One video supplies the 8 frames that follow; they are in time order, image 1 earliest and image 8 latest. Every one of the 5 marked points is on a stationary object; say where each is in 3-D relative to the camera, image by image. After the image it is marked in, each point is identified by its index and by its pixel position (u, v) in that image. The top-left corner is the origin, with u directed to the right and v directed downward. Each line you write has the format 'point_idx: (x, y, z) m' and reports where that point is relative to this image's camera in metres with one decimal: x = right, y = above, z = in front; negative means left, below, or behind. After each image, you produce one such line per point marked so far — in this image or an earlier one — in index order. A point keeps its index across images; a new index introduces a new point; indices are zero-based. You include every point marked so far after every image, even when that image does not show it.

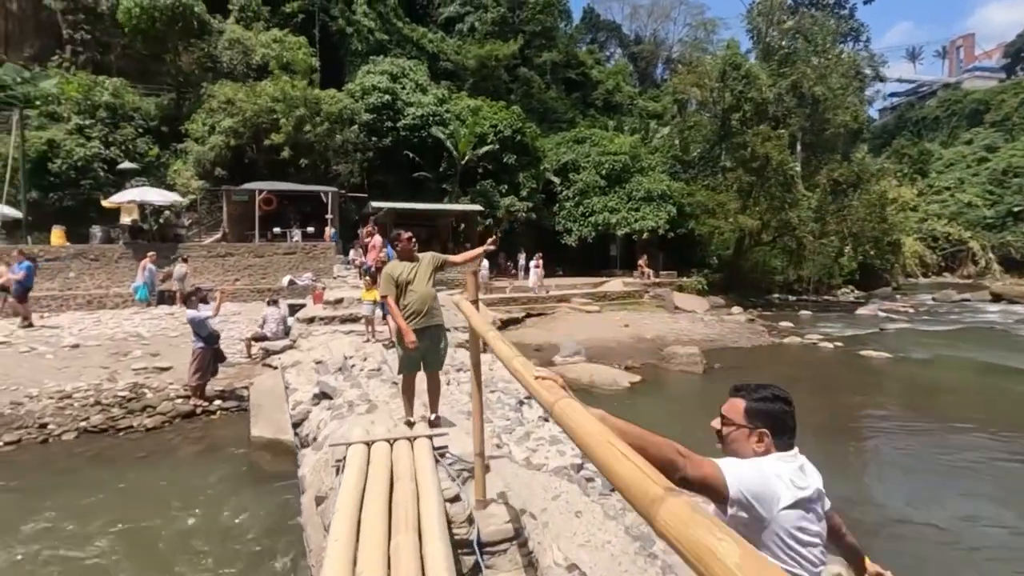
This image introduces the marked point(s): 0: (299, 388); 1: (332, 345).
0: (-3.1, -1.5, +7.8) m
1: (-3.5, -1.2, +10.7) m
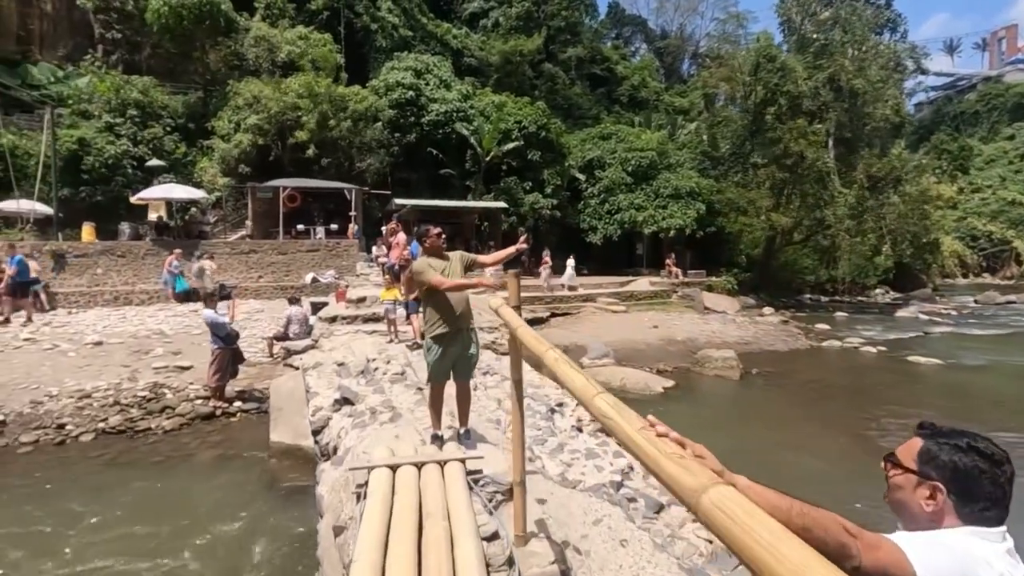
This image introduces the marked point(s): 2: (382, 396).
0: (-2.7, -1.4, +7.5) m
1: (-3.0, -1.2, +10.3) m
2: (-1.6, -1.4, +6.8) m
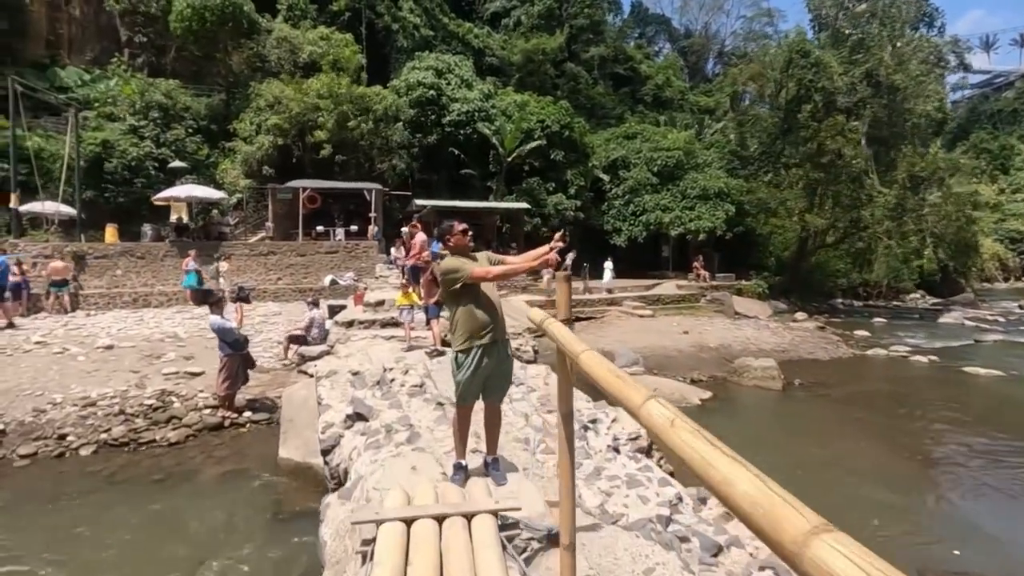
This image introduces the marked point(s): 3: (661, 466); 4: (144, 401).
0: (-2.3, -1.5, +6.9) m
1: (-2.5, -1.2, +9.7) m
2: (-1.3, -1.4, +6.2) m
3: (+1.9, -2.3, +6.9) m
4: (-5.8, -1.8, +8.5) m
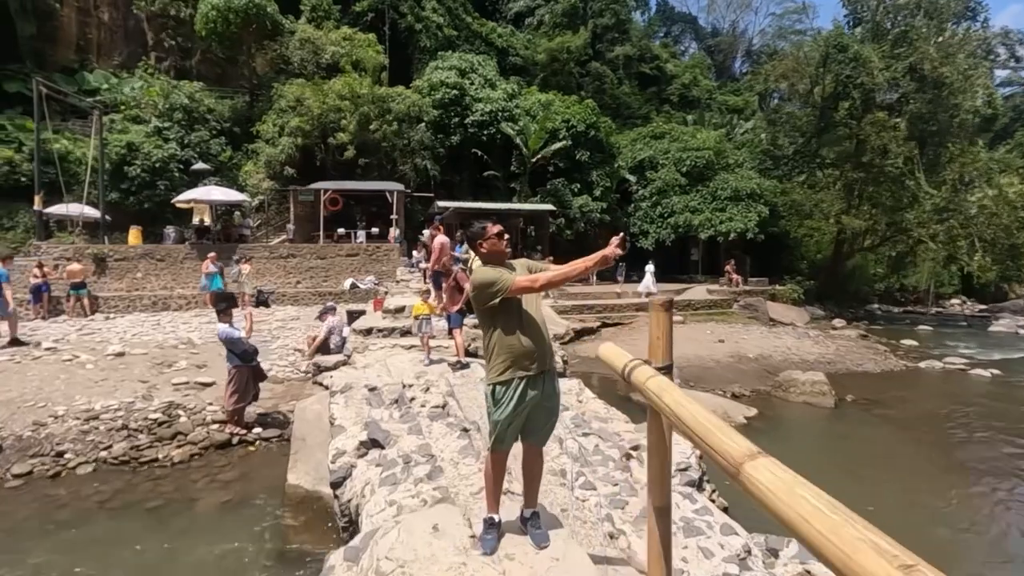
0: (-1.9, -1.6, +6.2) m
1: (-2.0, -1.3, +9.1) m
2: (-0.9, -1.5, +5.5) m
3: (+2.2, -2.4, +6.0) m
4: (-5.4, -1.9, +8.0) m
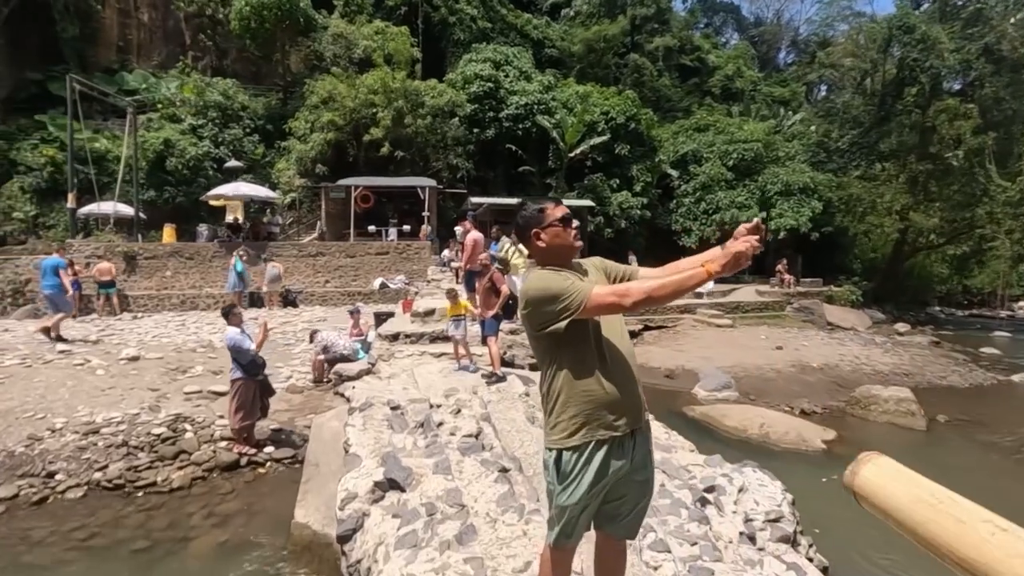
0: (-1.5, -1.6, +5.2) m
1: (-1.4, -1.4, +8.1) m
2: (-0.5, -1.5, +4.4) m
3: (+2.7, -2.4, +4.8) m
4: (-4.8, -1.9, +7.2) m
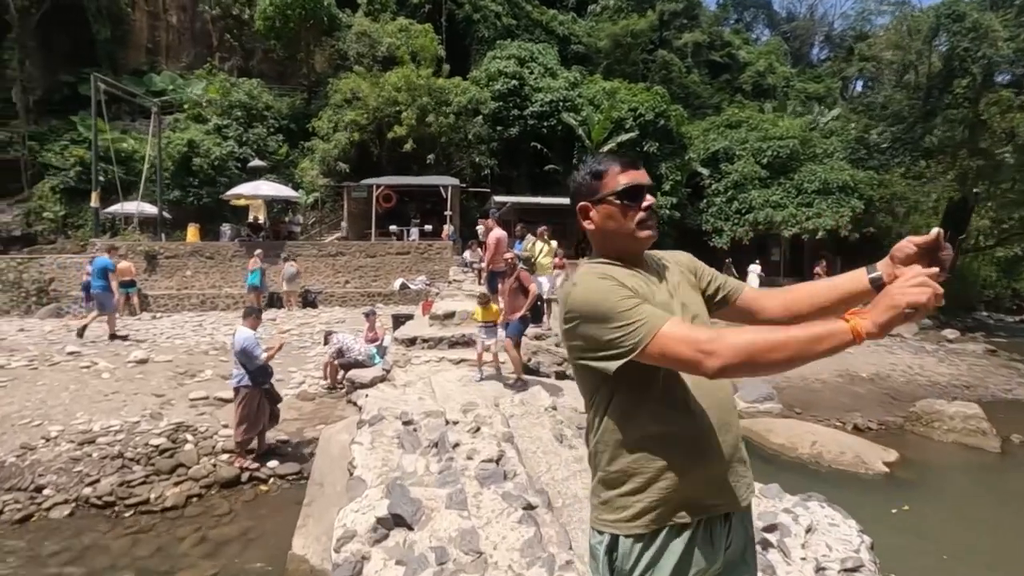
0: (-1.2, -1.6, +4.6) m
1: (-1.0, -1.4, +7.4) m
2: (-0.4, -1.6, +3.7) m
3: (+2.9, -2.5, +4.0) m
4: (-4.5, -1.9, +6.7) m
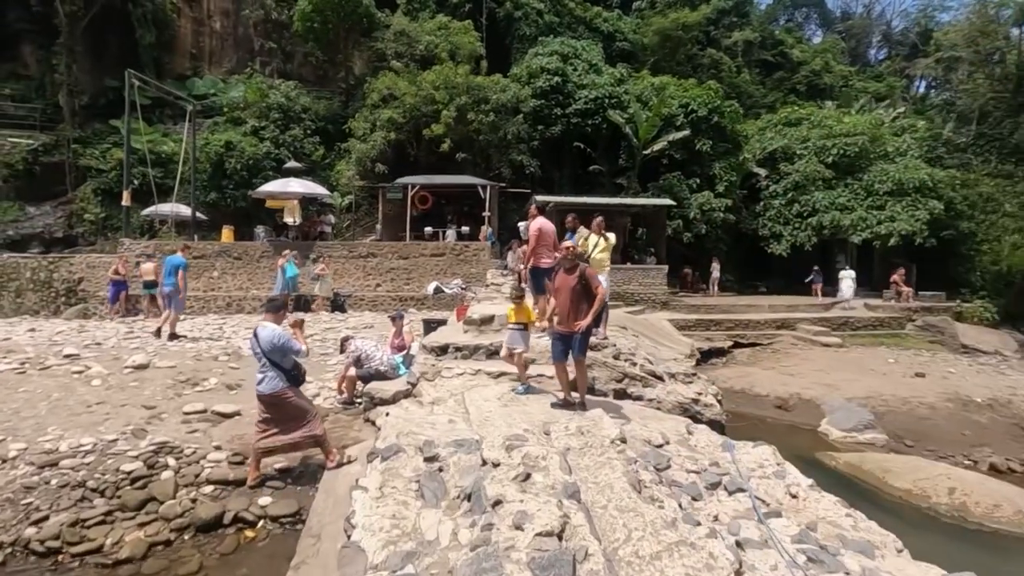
0: (-0.9, -1.5, +3.1) m
1: (-0.4, -1.3, +6.0) m
2: (0.0, -1.5, +2.2) m
3: (+3.2, -2.4, +2.2) m
4: (-4.0, -1.8, +5.5) m
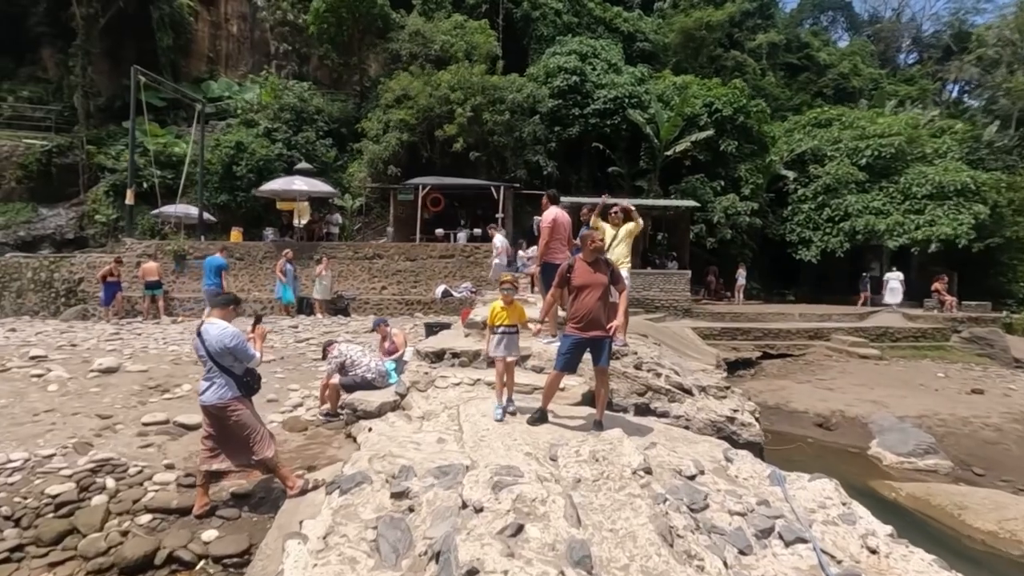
0: (-0.9, -1.4, +2.2) m
1: (-0.4, -1.3, +5.0) m
2: (-0.1, -1.3, +1.3) m
3: (+3.1, -2.3, +1.1) m
4: (-4.0, -1.7, +4.6) m
